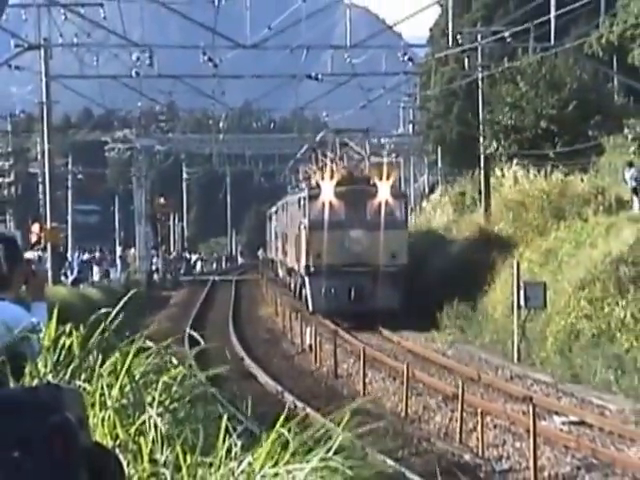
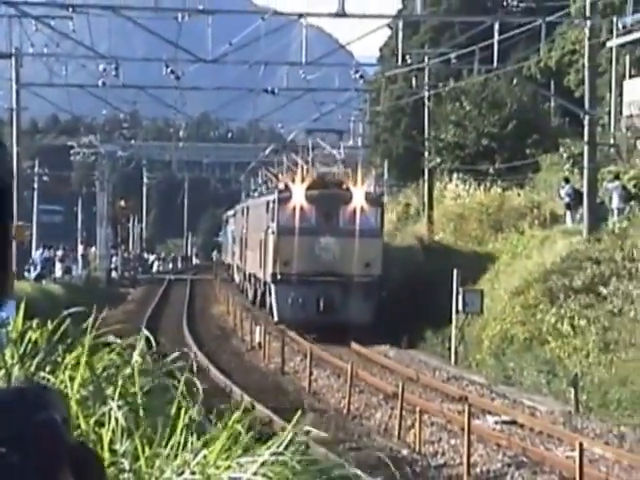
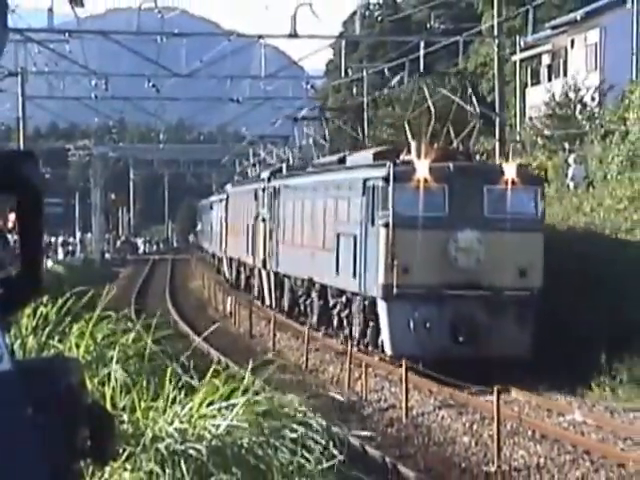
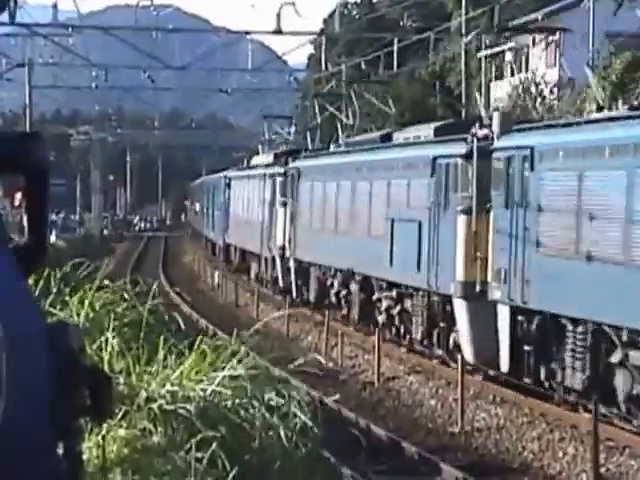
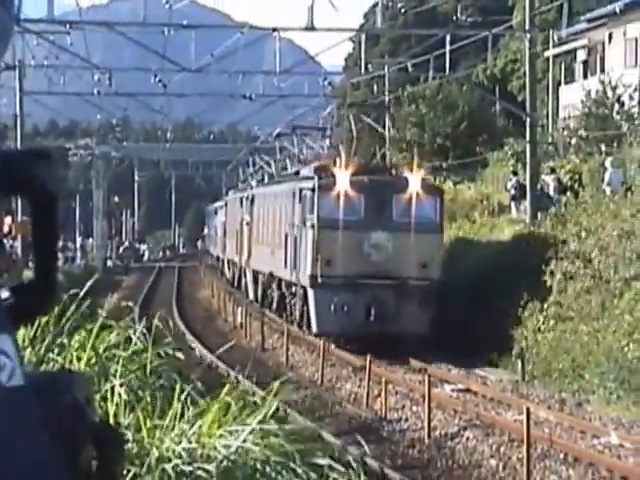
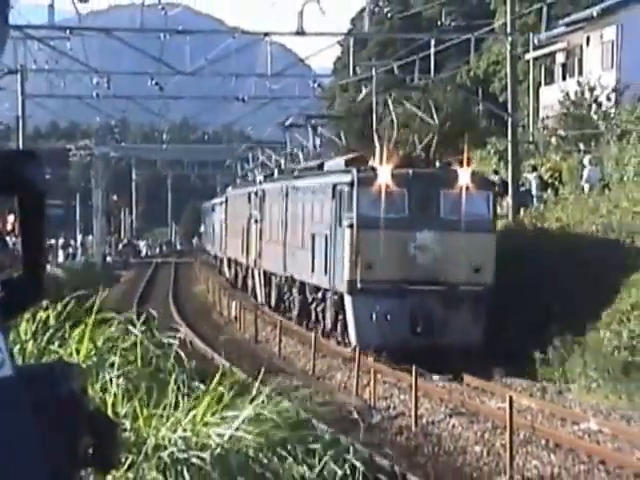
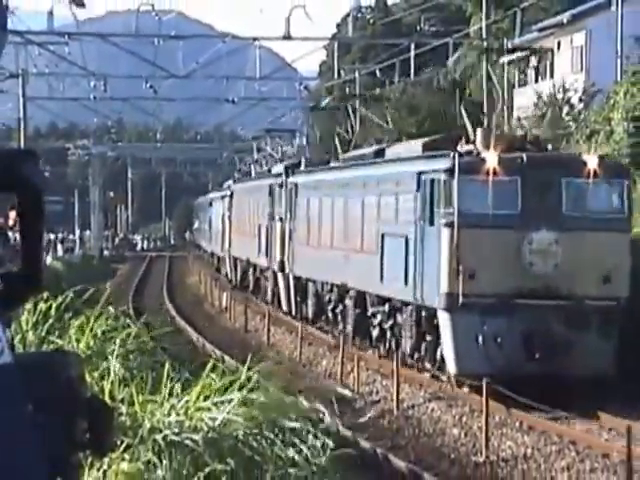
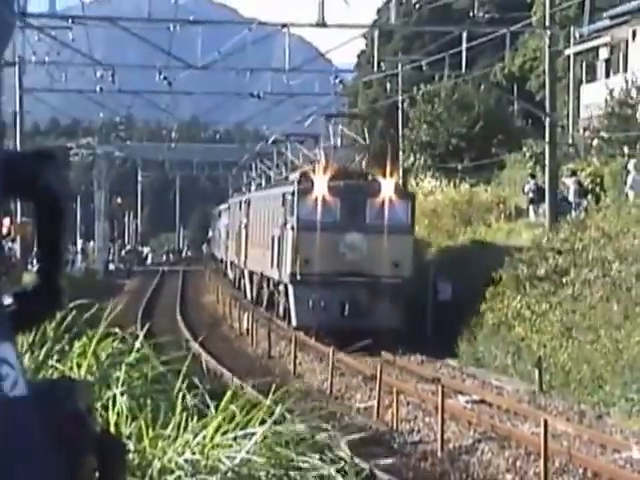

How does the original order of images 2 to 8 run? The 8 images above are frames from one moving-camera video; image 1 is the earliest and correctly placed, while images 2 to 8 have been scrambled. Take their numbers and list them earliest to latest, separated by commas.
2, 8, 5, 6, 3, 7, 4
